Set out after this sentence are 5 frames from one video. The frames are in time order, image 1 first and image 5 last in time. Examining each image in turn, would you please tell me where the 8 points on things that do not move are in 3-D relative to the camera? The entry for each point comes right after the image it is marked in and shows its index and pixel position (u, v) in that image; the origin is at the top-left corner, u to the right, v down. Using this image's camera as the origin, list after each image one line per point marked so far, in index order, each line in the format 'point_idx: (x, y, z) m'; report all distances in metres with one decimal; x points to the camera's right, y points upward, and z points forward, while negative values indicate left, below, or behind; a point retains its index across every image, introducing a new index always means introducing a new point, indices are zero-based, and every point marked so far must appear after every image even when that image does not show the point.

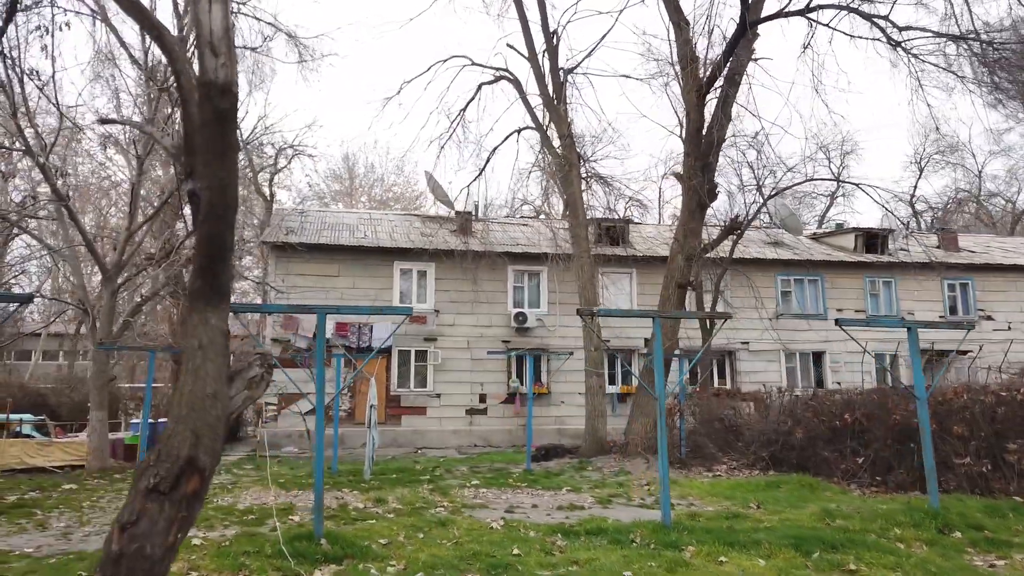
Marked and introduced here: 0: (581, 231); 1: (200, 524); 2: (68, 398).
0: (+1.4, +1.1, +15.2) m
1: (-2.8, -2.2, +6.9) m
2: (-11.2, -2.8, +19.0) m
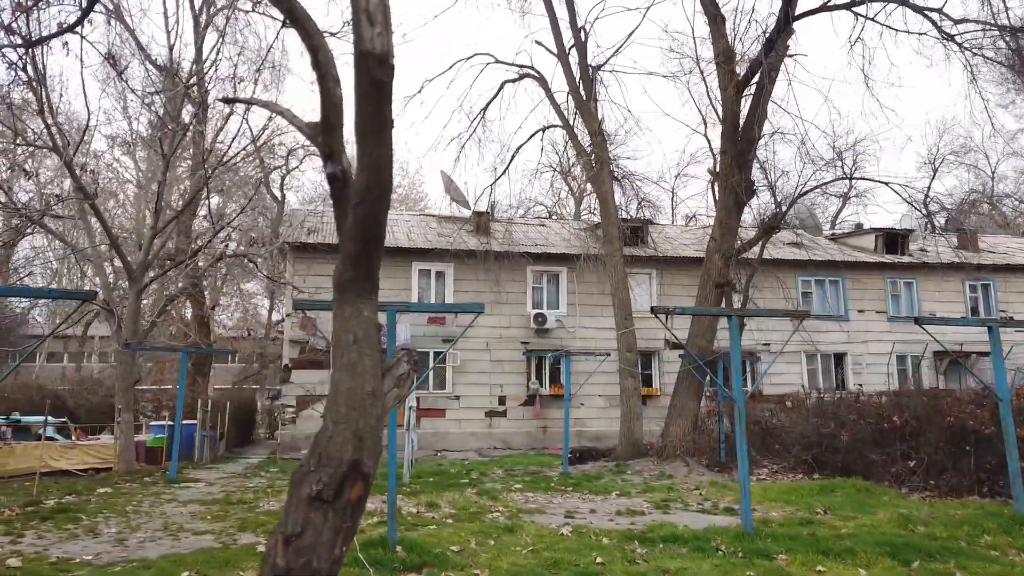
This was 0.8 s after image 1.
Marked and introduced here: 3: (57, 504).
0: (+2.0, +1.1, +14.9) m
1: (-2.2, -2.2, +6.7) m
2: (-10.6, -2.8, +18.8) m
3: (-5.1, -2.4, +8.4) m
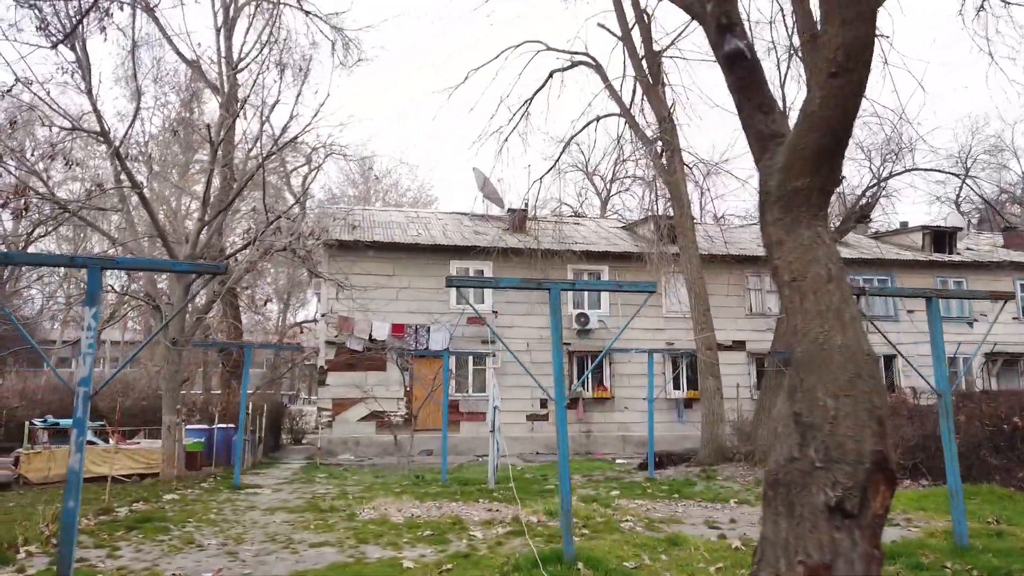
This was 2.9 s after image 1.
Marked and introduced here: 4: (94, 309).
0: (+3.2, +1.2, +14.2) m
1: (-1.0, -2.0, +5.9) m
2: (-9.4, -2.7, +18.0) m
3: (-3.9, -2.3, +7.6) m
4: (-2.5, -0.1, +4.5) m
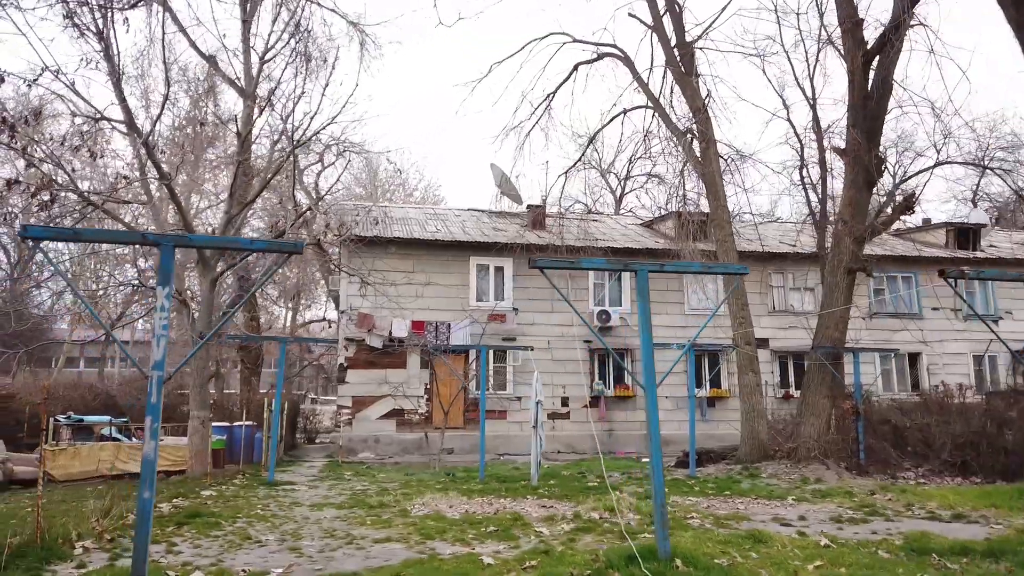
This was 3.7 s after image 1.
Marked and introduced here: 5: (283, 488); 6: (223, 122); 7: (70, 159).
0: (+3.8, +1.3, +13.9) m
1: (-0.5, -1.9, +5.6) m
2: (-8.8, -2.6, +17.7) m
3: (-3.3, -2.1, +7.4) m
4: (-2.0, 0.0, +4.3) m
5: (-2.9, -2.6, +9.7) m
6: (-5.6, +3.5, +15.3) m
7: (-7.9, +2.3, +13.6) m
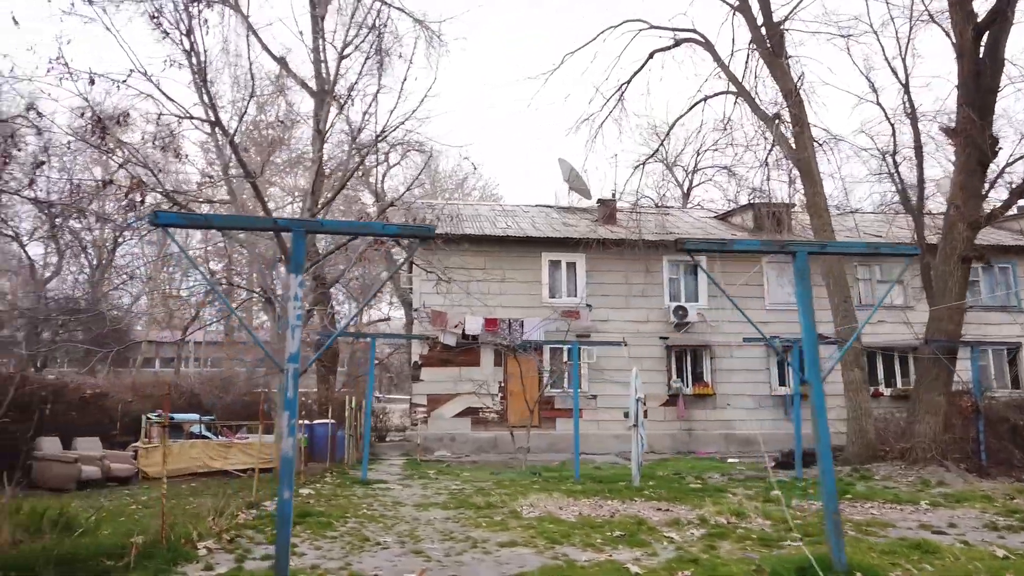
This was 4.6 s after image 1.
0: (+5.3, +1.5, +13.2) m
1: (+0.5, -1.8, +5.3) m
2: (-6.9, -2.6, +18.0) m
3: (-2.2, -2.1, +7.2) m
4: (-1.1, +0.1, +4.0) m
5: (-1.7, -2.5, +9.5) m
6: (-4.0, +3.5, +15.3) m
7: (-6.4, +2.3, +13.8) m
